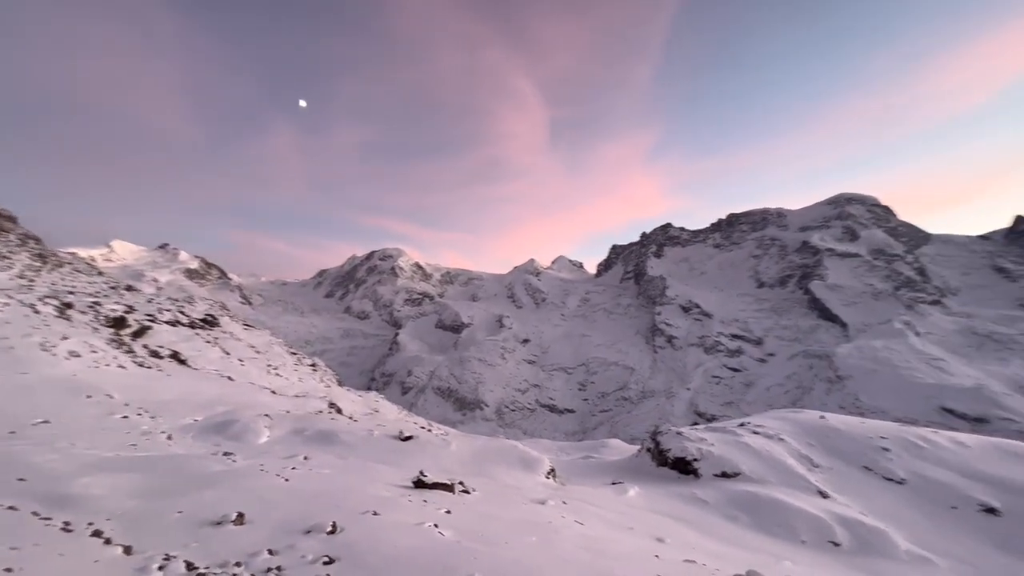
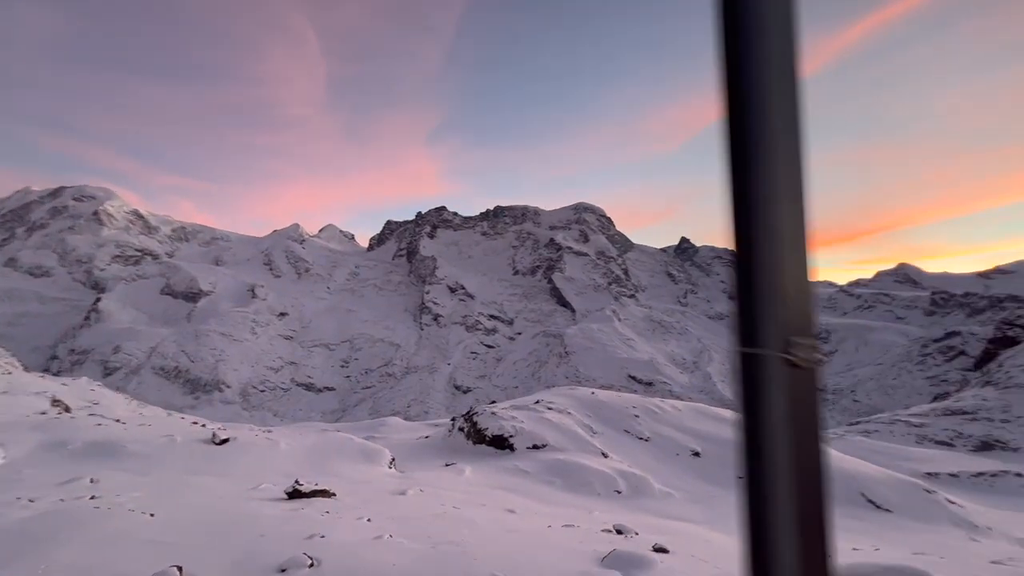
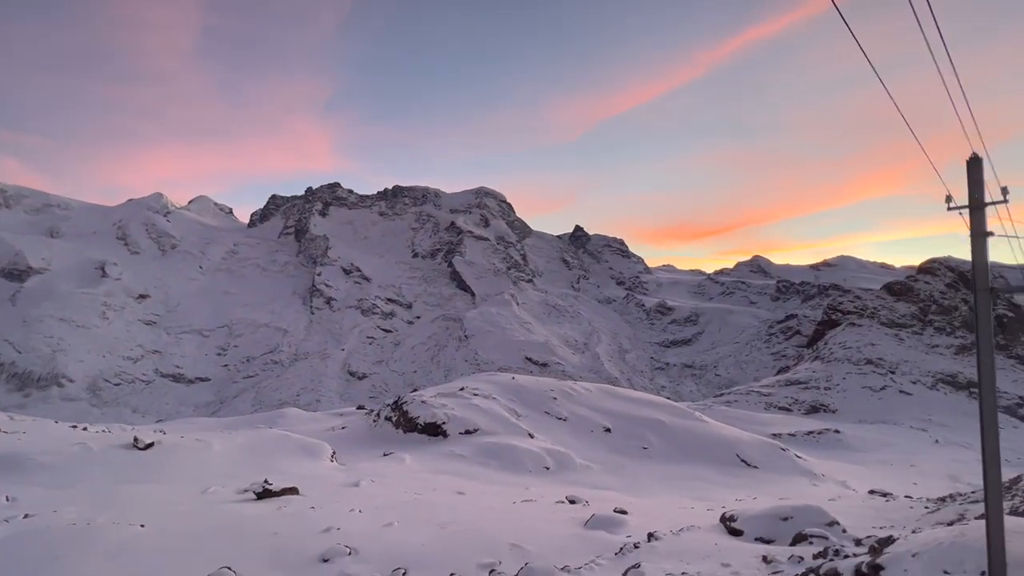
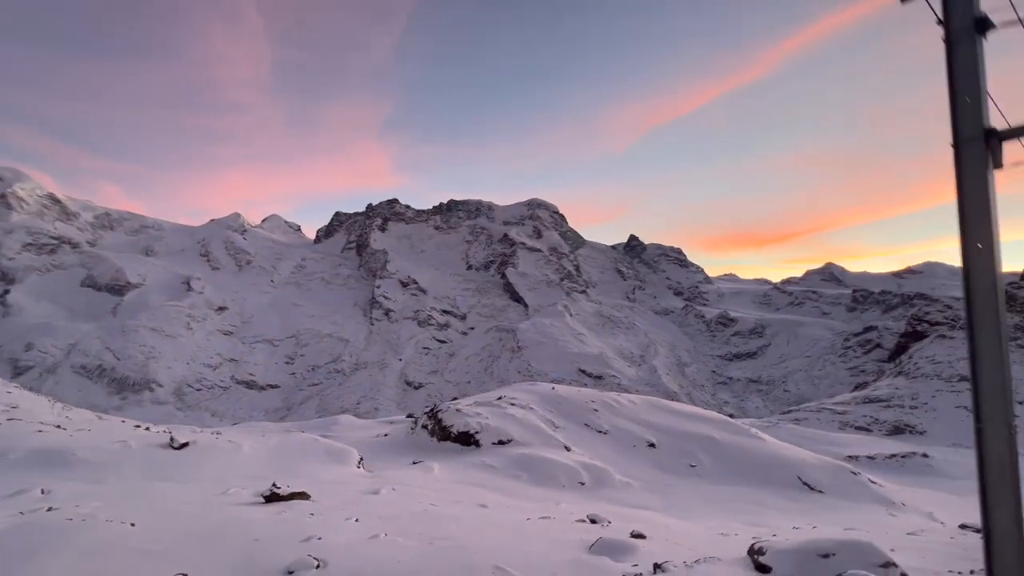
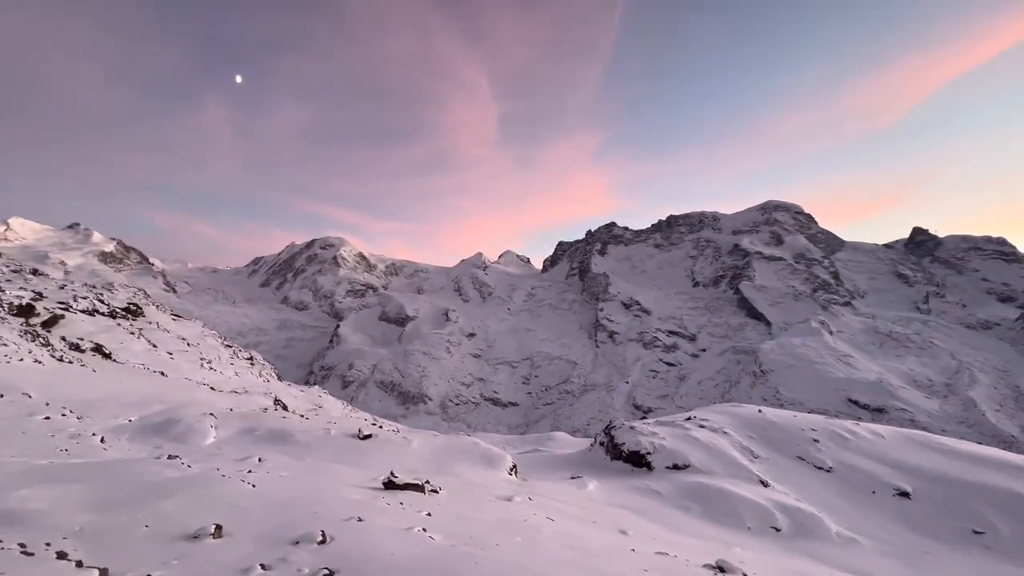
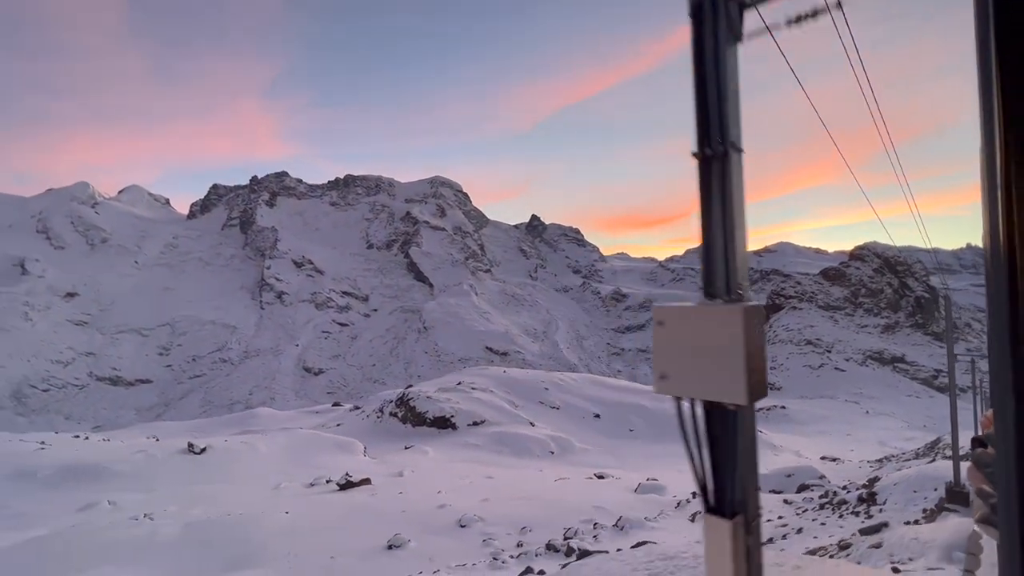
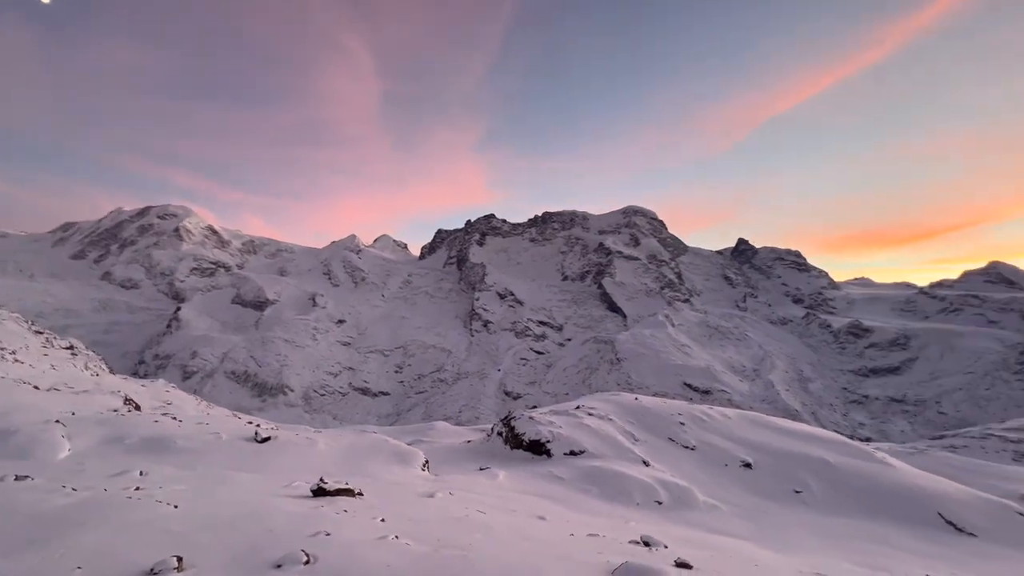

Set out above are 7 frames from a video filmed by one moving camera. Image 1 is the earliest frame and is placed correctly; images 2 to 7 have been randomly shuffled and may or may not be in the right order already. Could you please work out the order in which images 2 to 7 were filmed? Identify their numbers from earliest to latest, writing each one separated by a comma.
5, 7, 2, 4, 3, 6
